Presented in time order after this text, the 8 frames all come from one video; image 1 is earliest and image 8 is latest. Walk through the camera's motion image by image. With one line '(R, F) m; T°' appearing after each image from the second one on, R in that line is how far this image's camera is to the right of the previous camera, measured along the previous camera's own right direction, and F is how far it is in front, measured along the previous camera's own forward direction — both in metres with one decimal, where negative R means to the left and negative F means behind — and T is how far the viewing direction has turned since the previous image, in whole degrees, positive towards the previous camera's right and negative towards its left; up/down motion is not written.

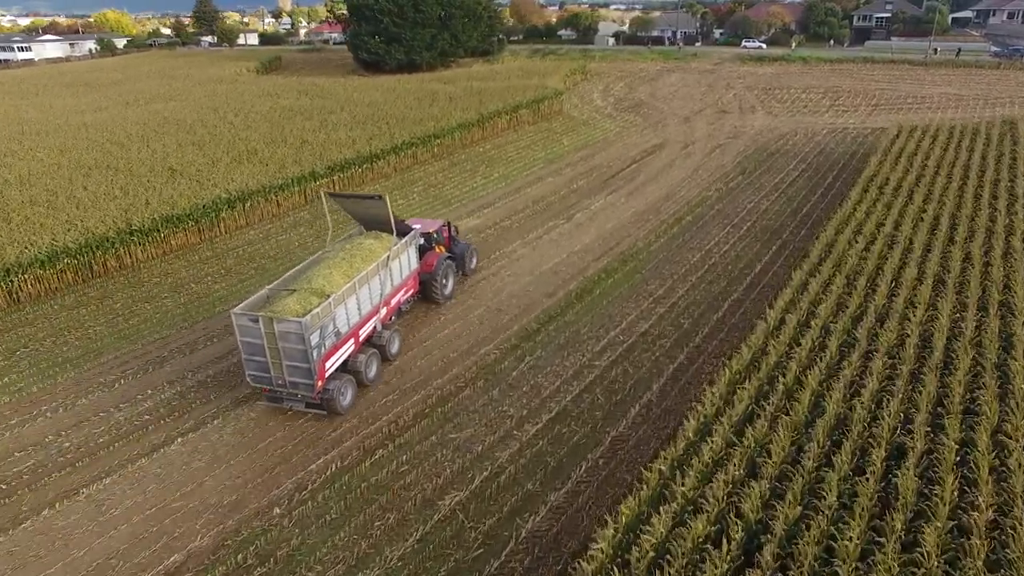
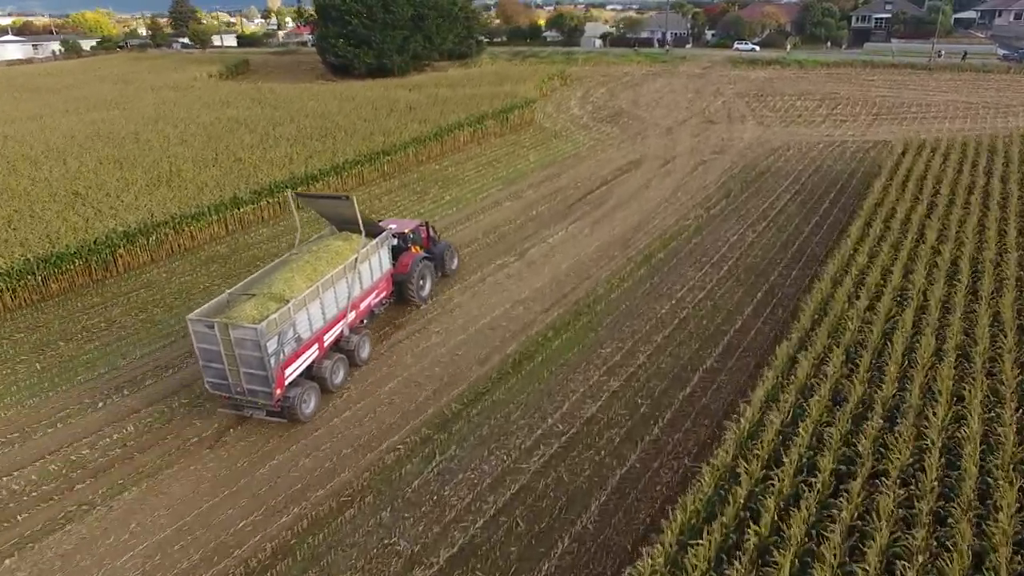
(+1.2, +2.5) m; 0°
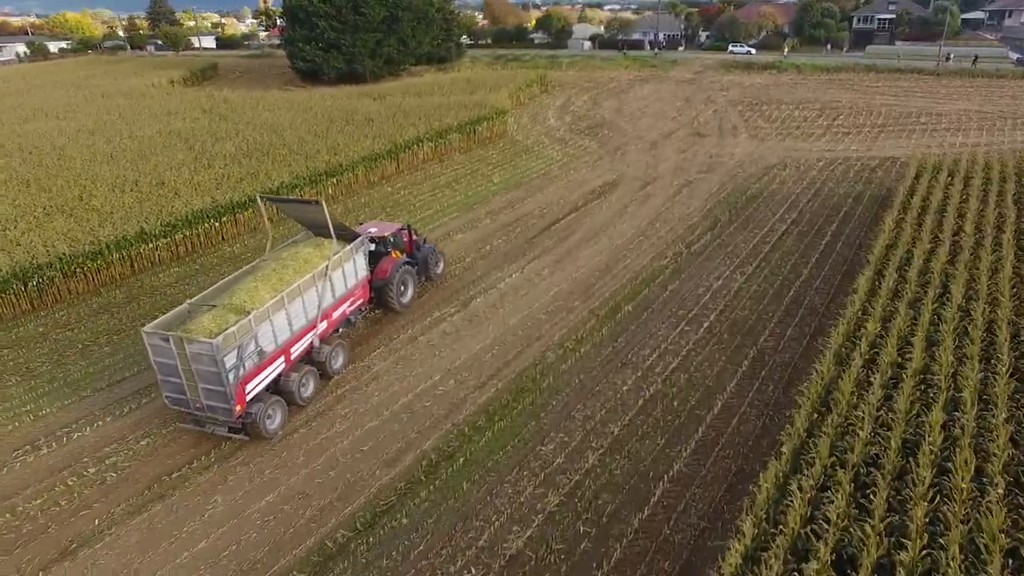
(+1.0, +2.4) m; 0°
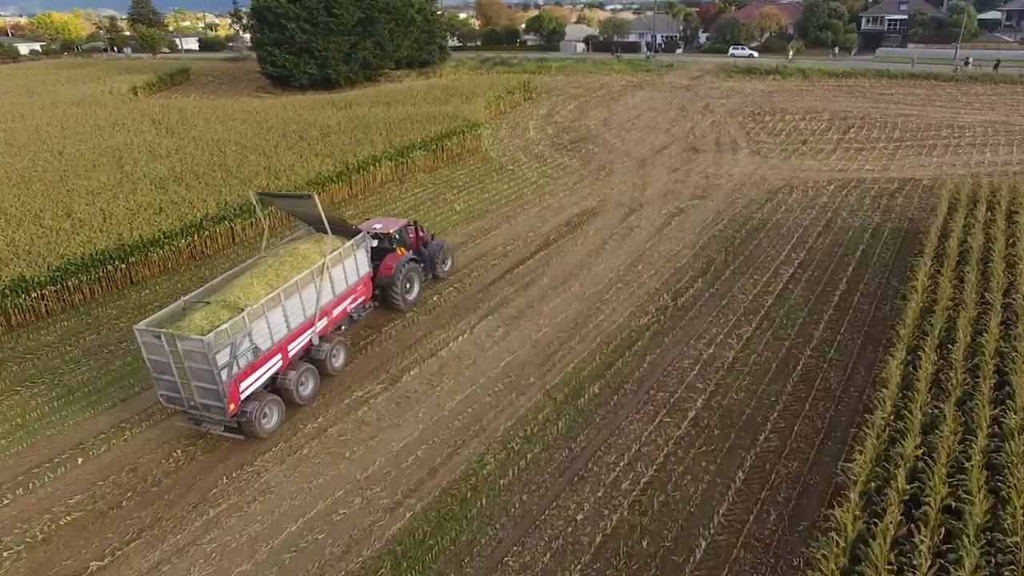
(+0.9, +2.4) m; 0°
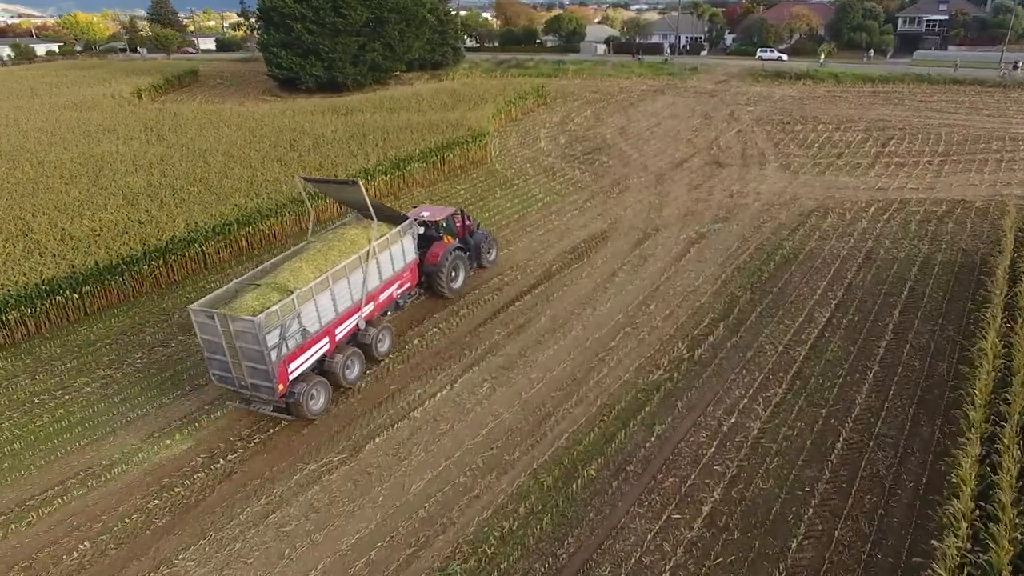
(+0.5, +1.6) m; -2°
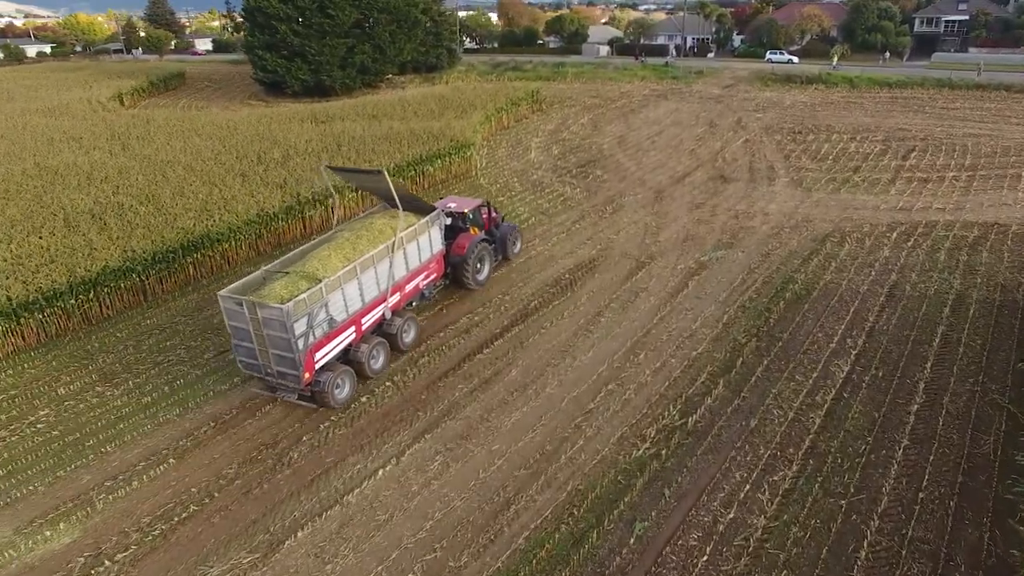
(+0.6, +1.6) m; -1°
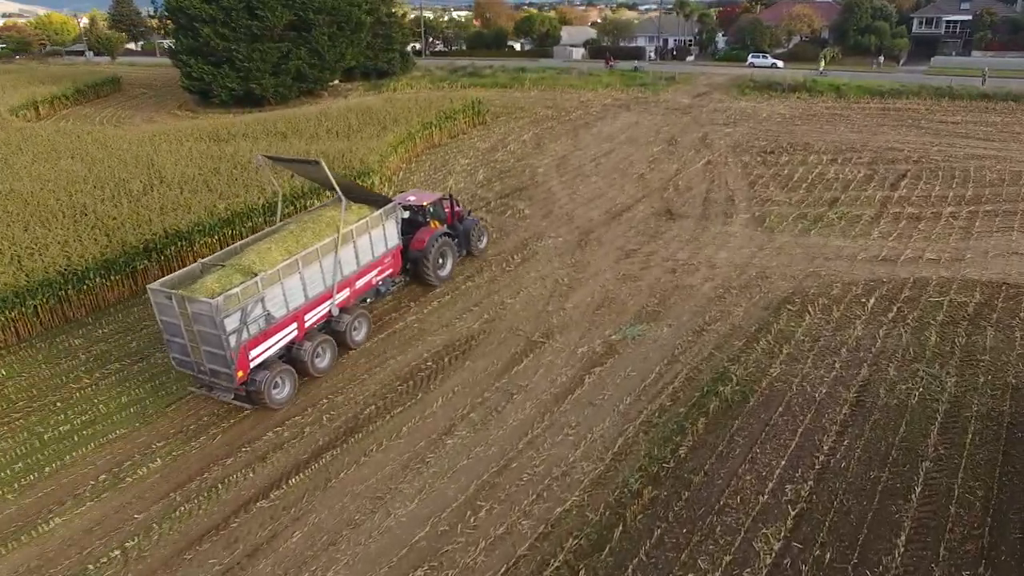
(+2.1, +3.1) m; -1°
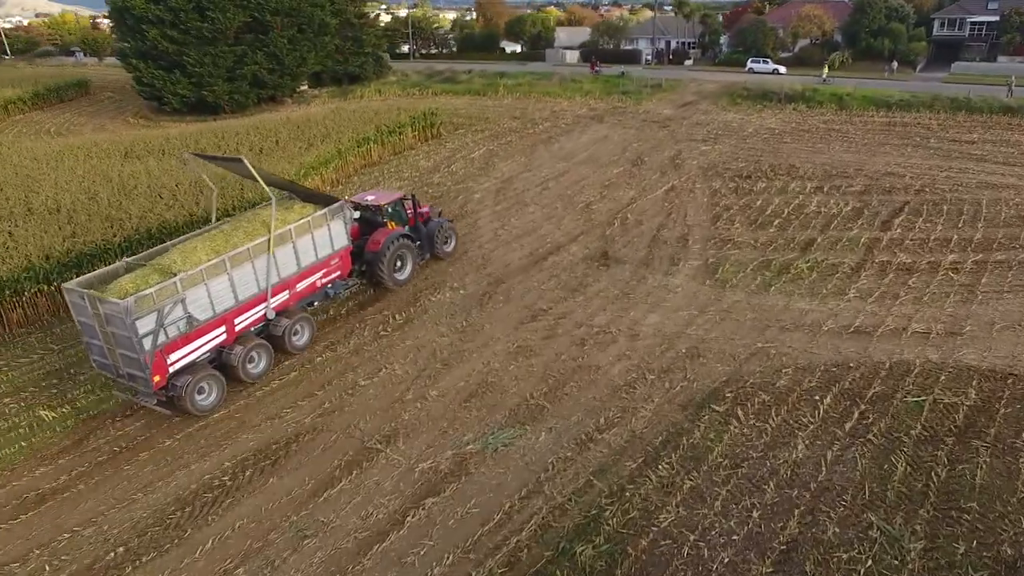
(+2.0, +2.4) m; -2°
